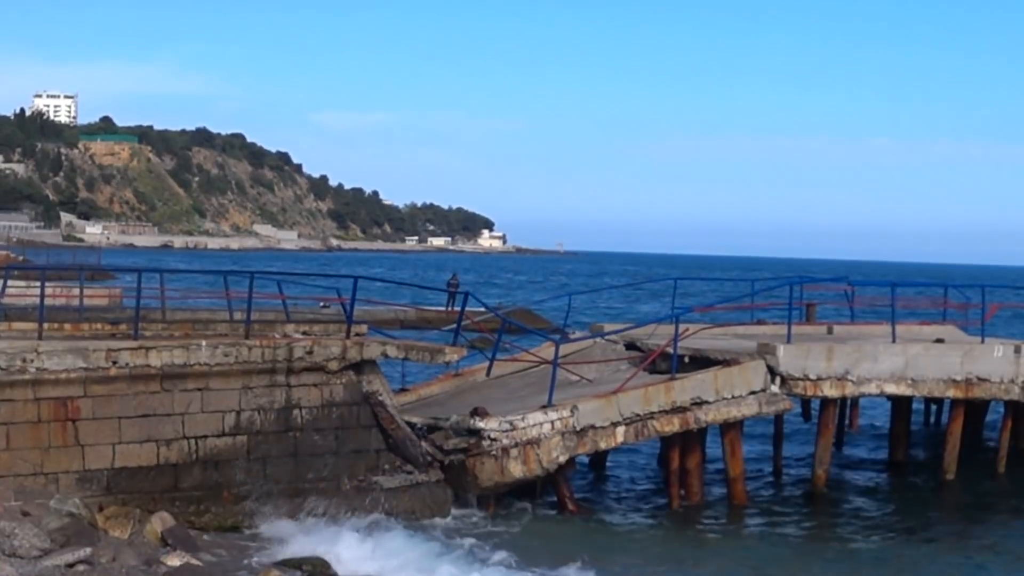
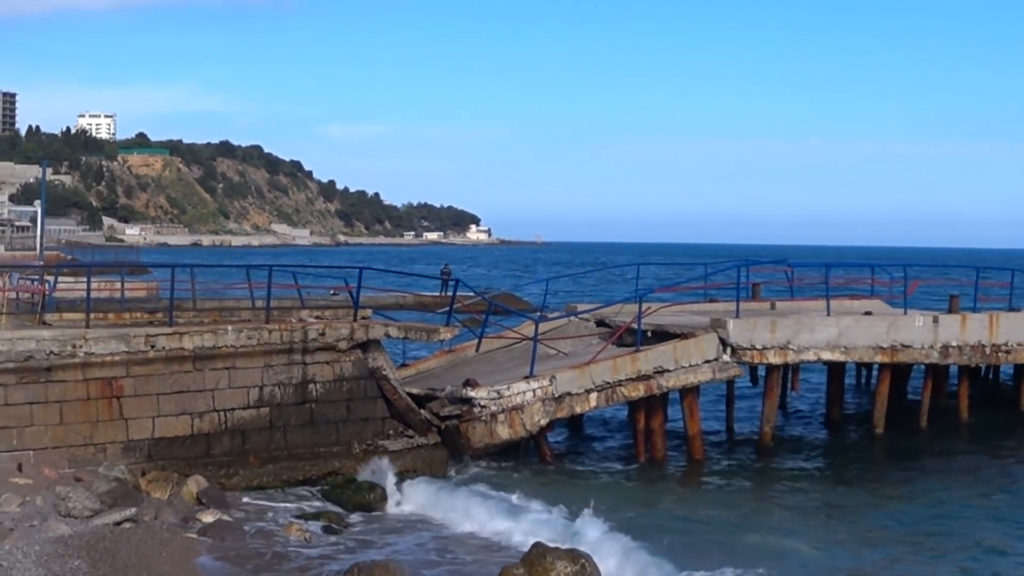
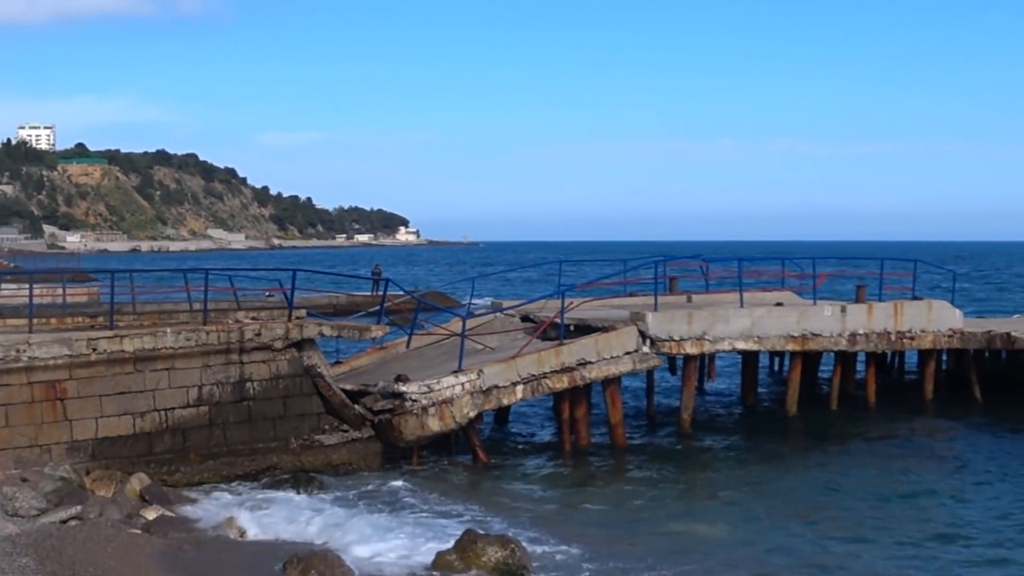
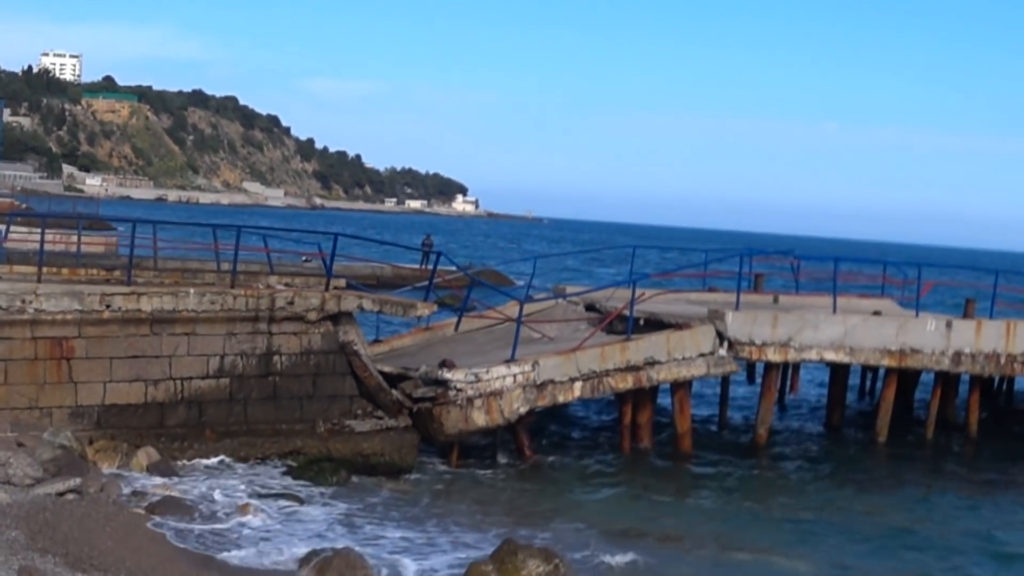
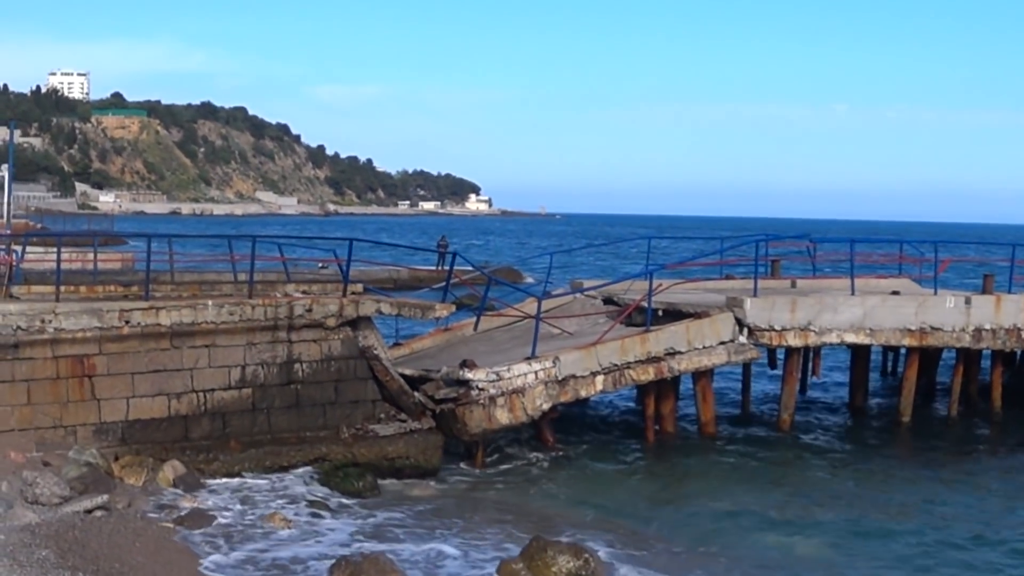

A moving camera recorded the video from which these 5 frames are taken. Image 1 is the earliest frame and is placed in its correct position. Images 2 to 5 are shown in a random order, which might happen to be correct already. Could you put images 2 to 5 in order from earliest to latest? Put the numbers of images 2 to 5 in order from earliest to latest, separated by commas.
4, 5, 2, 3
